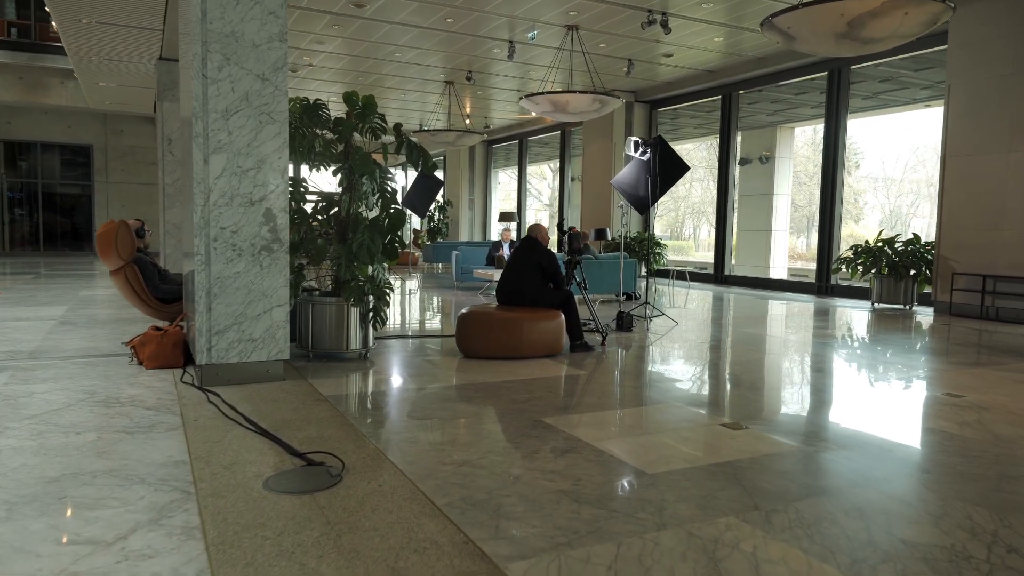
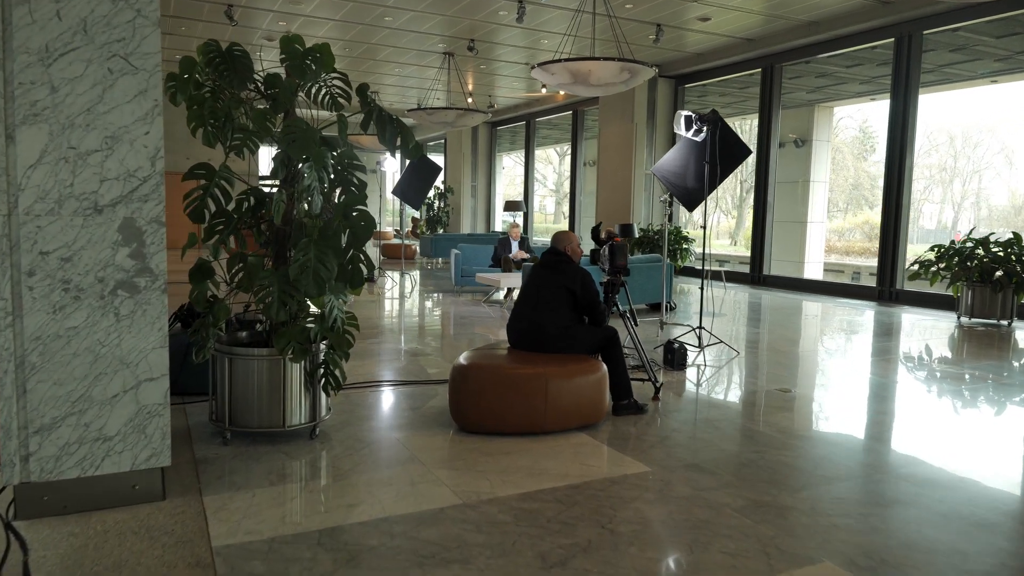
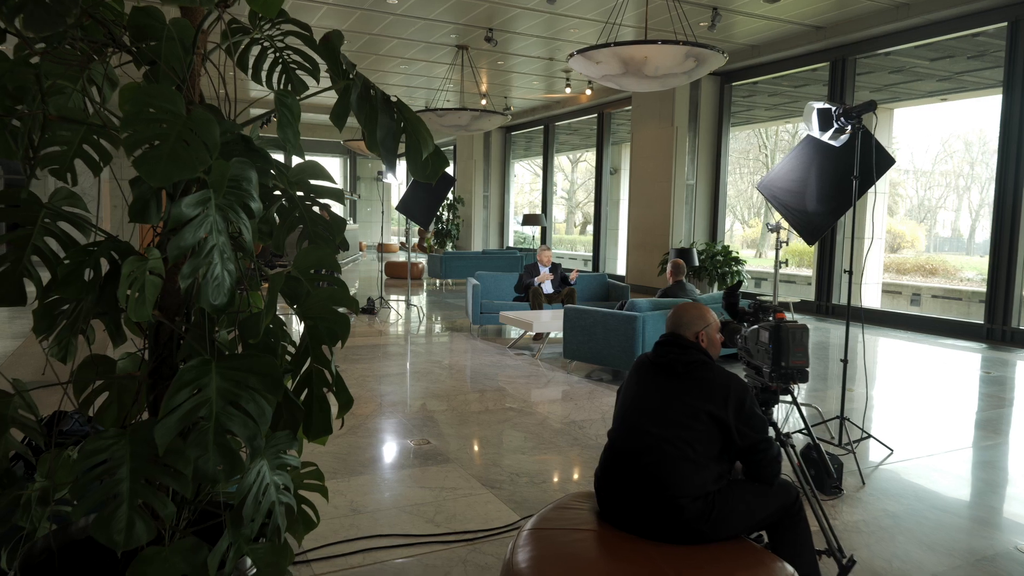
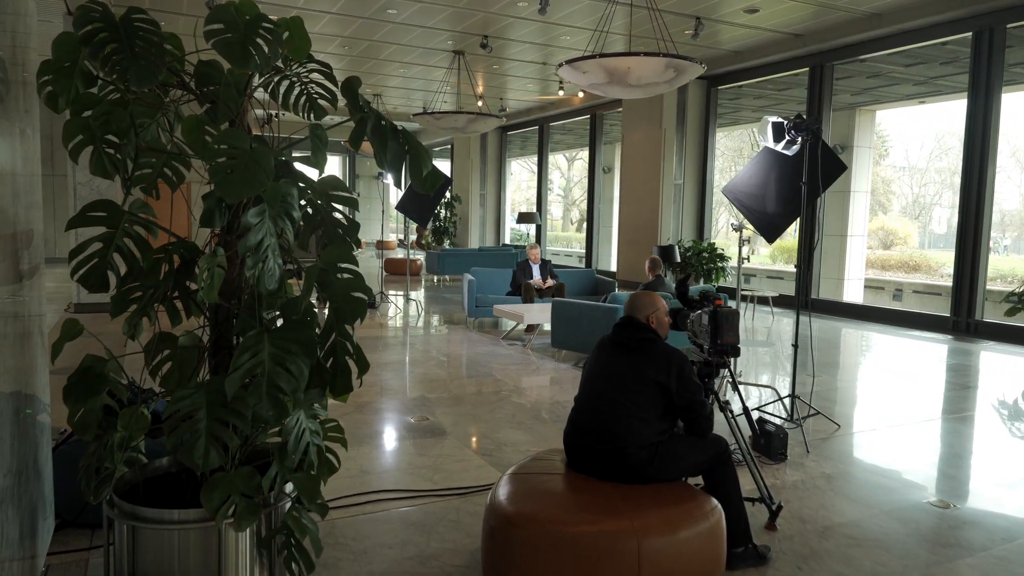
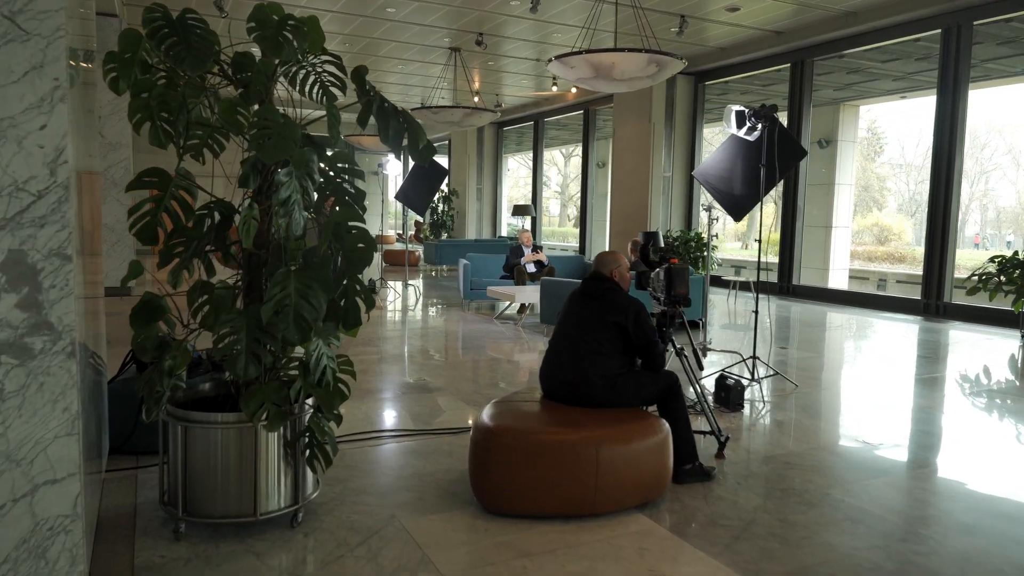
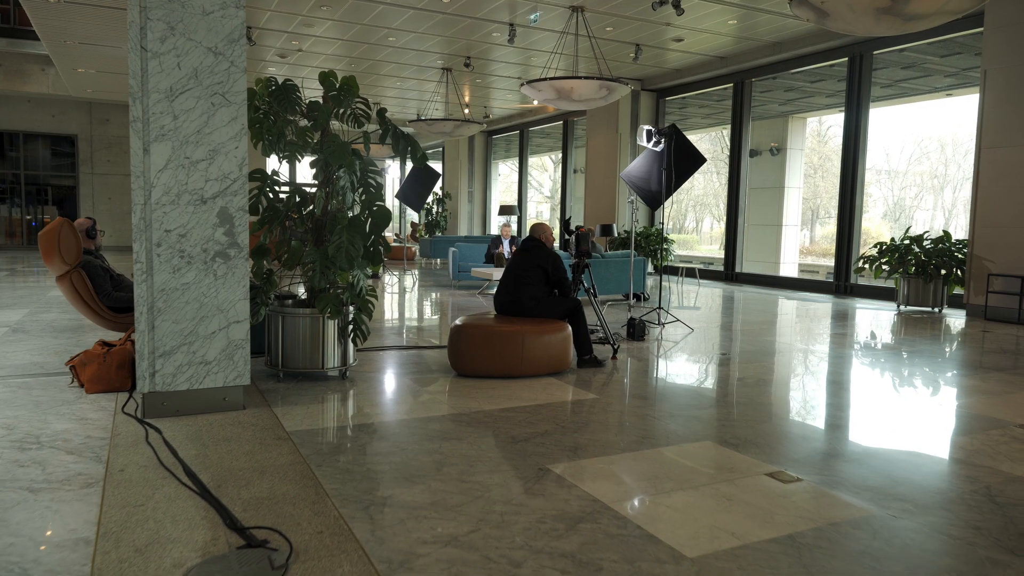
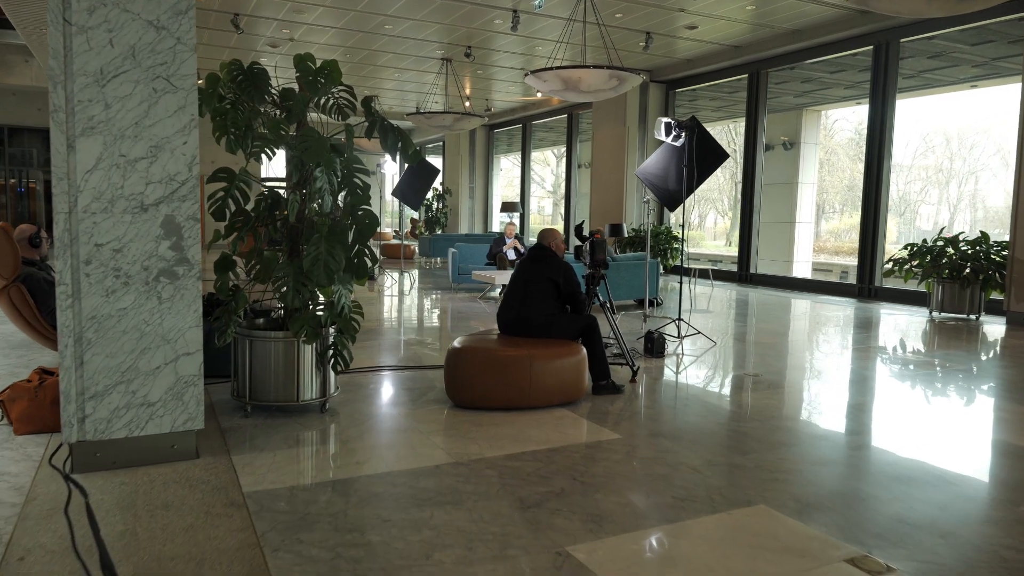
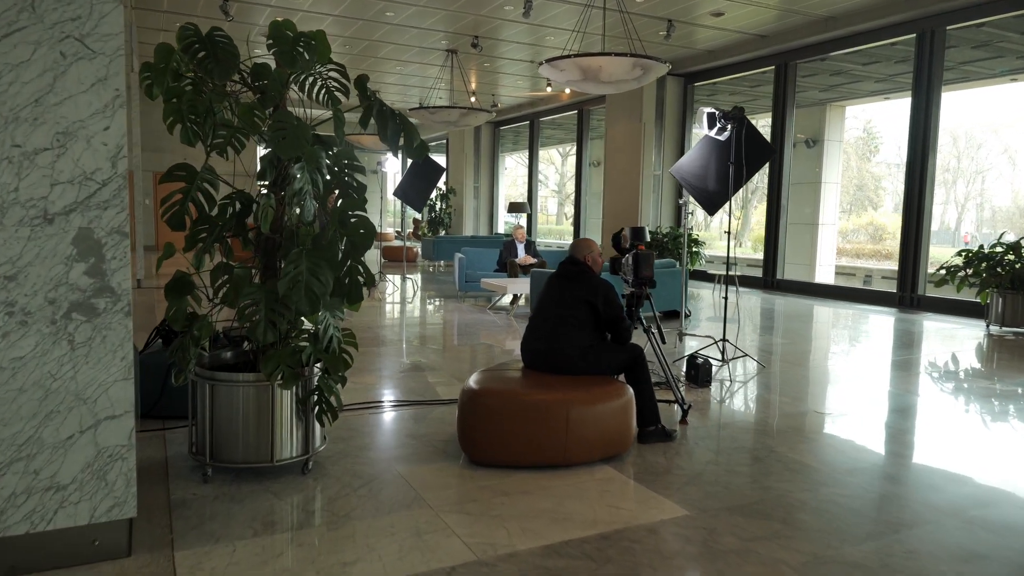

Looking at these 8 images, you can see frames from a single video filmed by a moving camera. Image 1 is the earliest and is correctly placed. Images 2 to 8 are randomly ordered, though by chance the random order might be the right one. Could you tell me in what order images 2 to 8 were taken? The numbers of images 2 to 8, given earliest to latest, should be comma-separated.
6, 7, 2, 8, 5, 4, 3
